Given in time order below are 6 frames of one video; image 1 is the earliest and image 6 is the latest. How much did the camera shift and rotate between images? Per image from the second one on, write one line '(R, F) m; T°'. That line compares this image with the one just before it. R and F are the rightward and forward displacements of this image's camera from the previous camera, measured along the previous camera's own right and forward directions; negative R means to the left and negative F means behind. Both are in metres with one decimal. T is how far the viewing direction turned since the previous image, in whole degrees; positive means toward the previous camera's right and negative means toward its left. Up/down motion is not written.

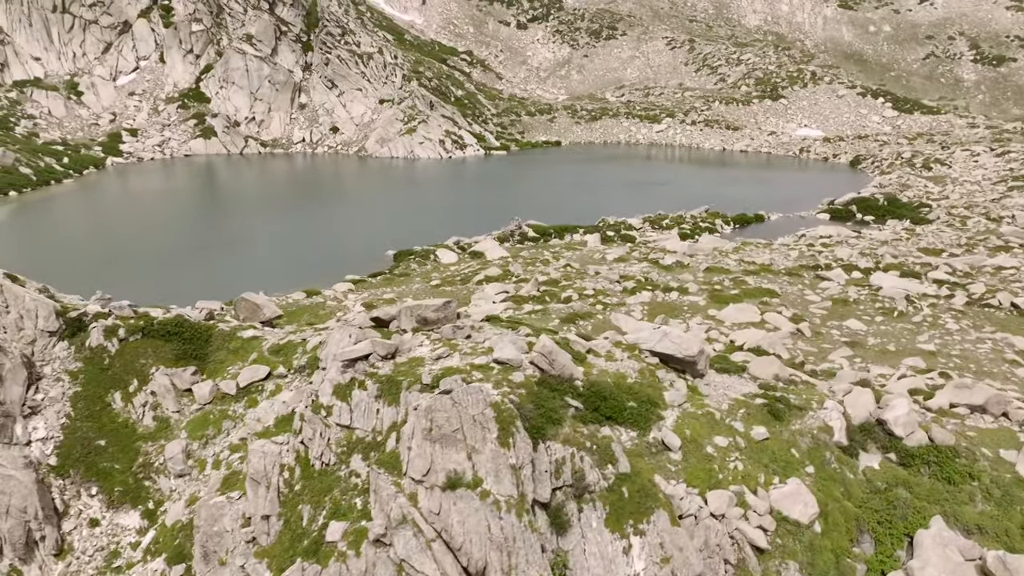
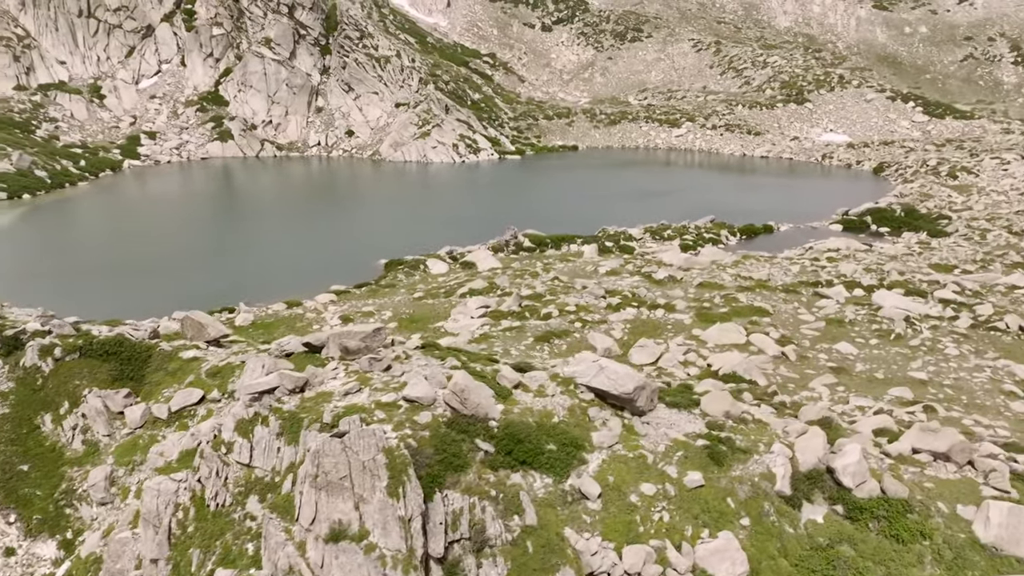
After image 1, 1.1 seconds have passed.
(+1.7, +0.7) m; -2°
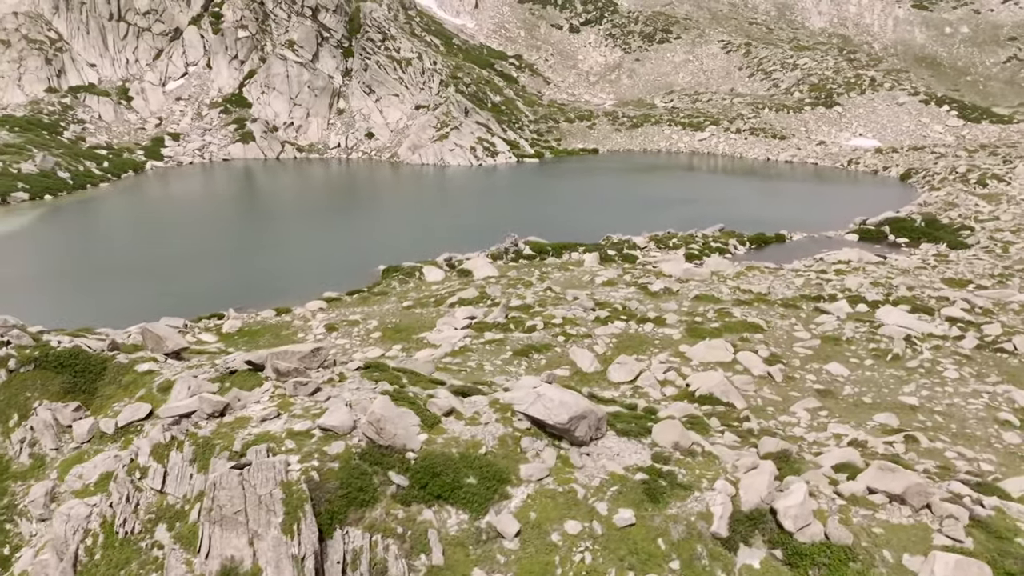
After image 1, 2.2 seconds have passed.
(+1.5, +0.4) m; -3°
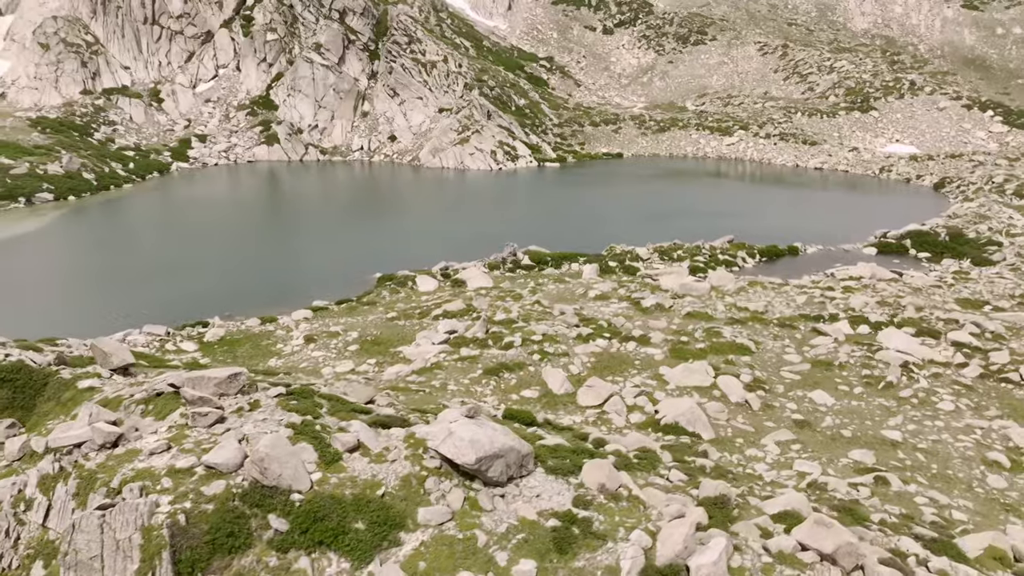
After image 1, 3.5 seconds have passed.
(+1.9, +0.6) m; -3°
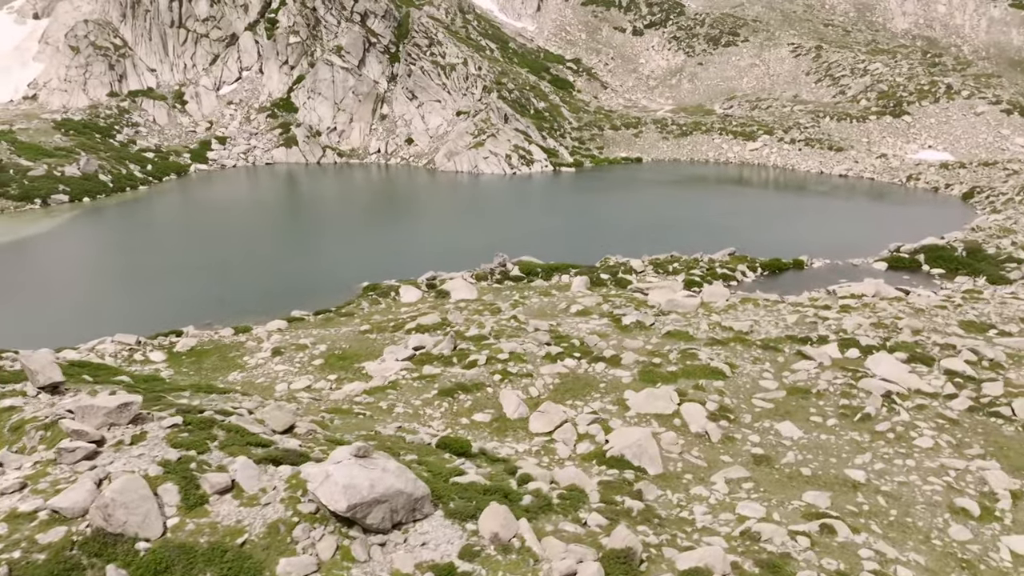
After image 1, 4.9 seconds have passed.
(+2.1, +0.7) m; -3°
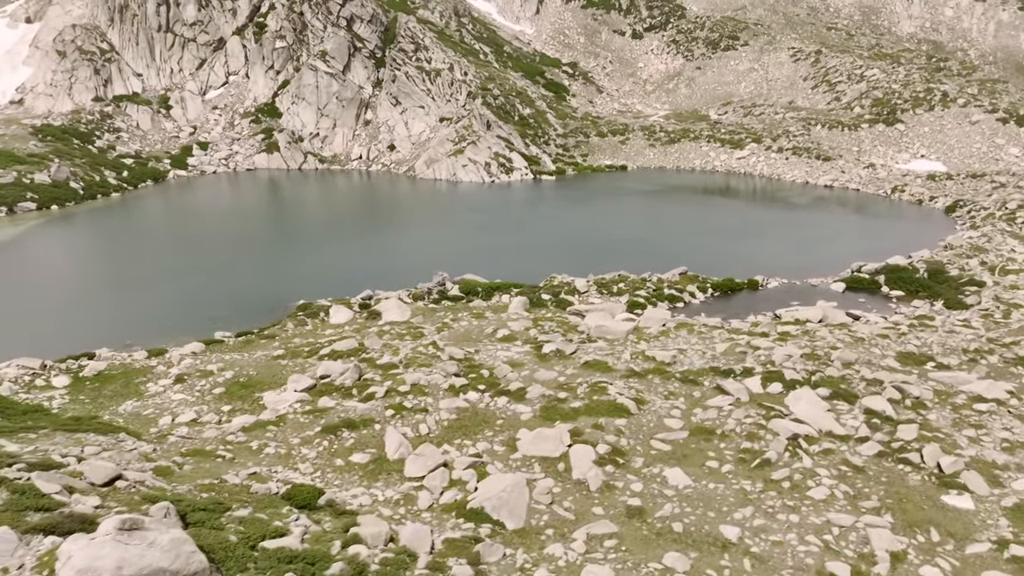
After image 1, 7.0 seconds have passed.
(+3.3, +0.8) m; -1°
